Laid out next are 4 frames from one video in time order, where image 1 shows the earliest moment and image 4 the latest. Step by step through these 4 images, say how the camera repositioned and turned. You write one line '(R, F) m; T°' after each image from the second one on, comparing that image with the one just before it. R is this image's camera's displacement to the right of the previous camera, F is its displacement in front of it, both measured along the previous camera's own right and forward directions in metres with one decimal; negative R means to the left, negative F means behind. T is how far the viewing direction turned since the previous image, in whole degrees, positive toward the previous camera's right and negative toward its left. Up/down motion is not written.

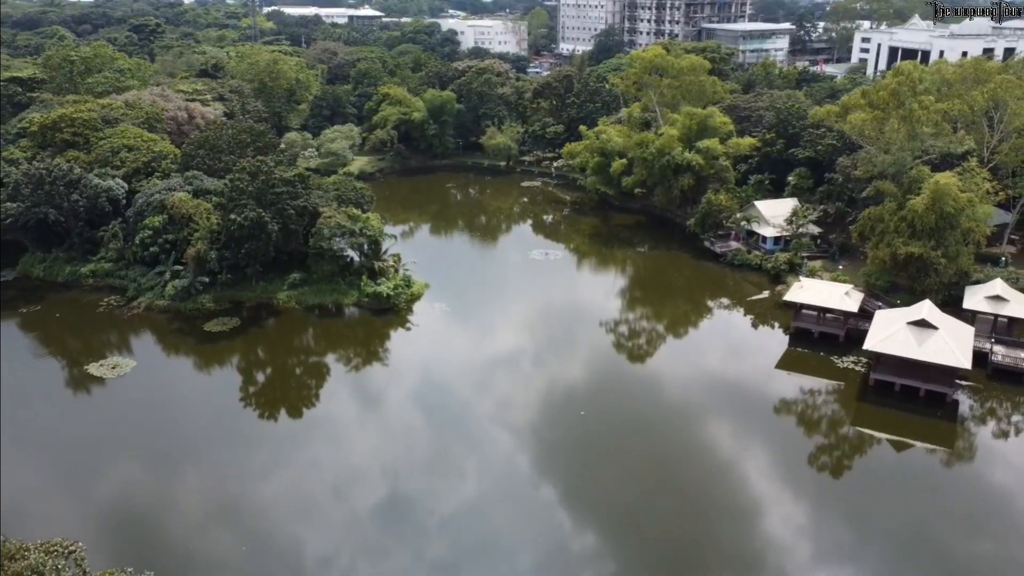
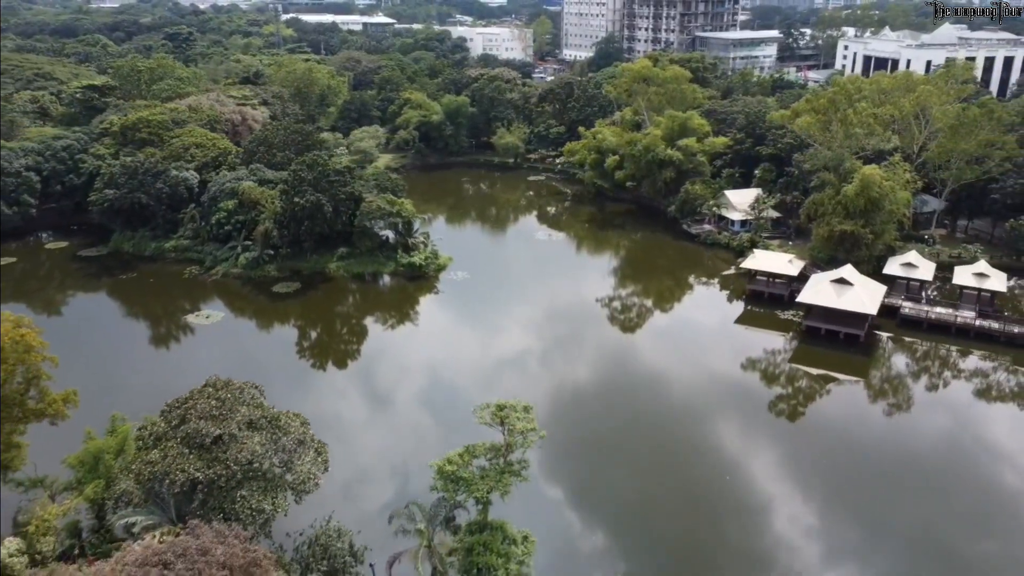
(-0.2, -4.4) m; 0°
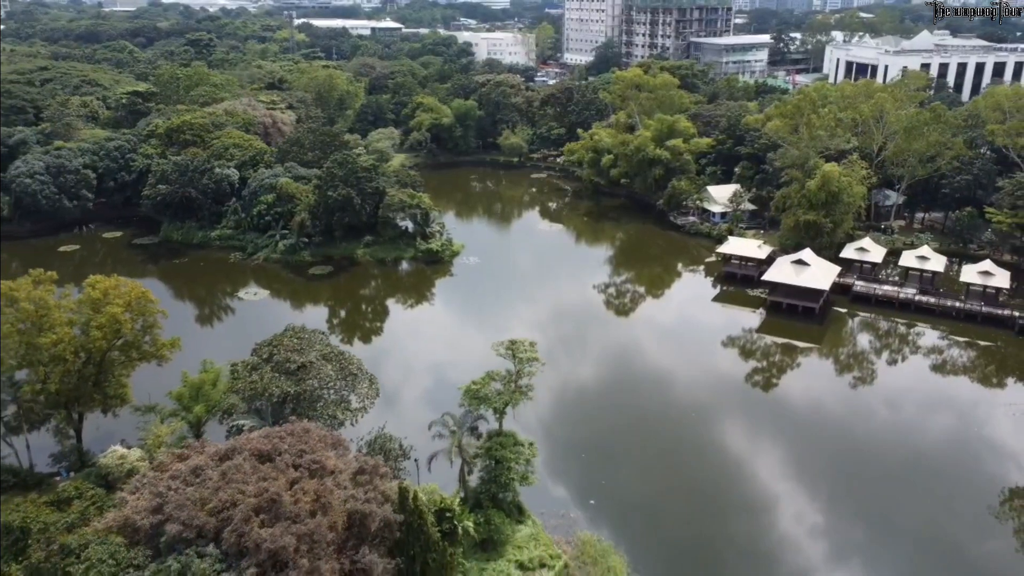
(-0.1, -3.4) m; 0°
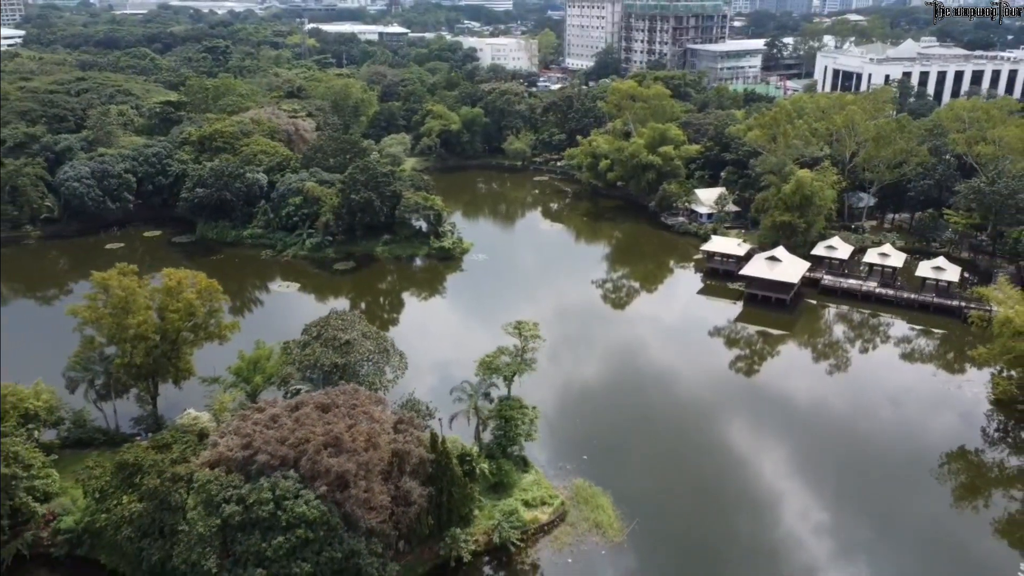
(-0.1, -2.9) m; 0°
